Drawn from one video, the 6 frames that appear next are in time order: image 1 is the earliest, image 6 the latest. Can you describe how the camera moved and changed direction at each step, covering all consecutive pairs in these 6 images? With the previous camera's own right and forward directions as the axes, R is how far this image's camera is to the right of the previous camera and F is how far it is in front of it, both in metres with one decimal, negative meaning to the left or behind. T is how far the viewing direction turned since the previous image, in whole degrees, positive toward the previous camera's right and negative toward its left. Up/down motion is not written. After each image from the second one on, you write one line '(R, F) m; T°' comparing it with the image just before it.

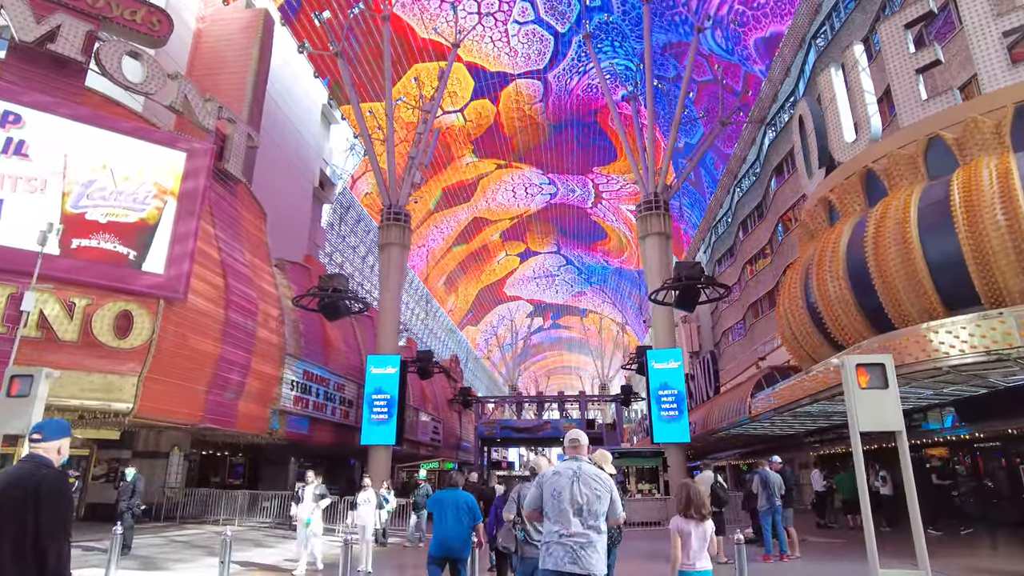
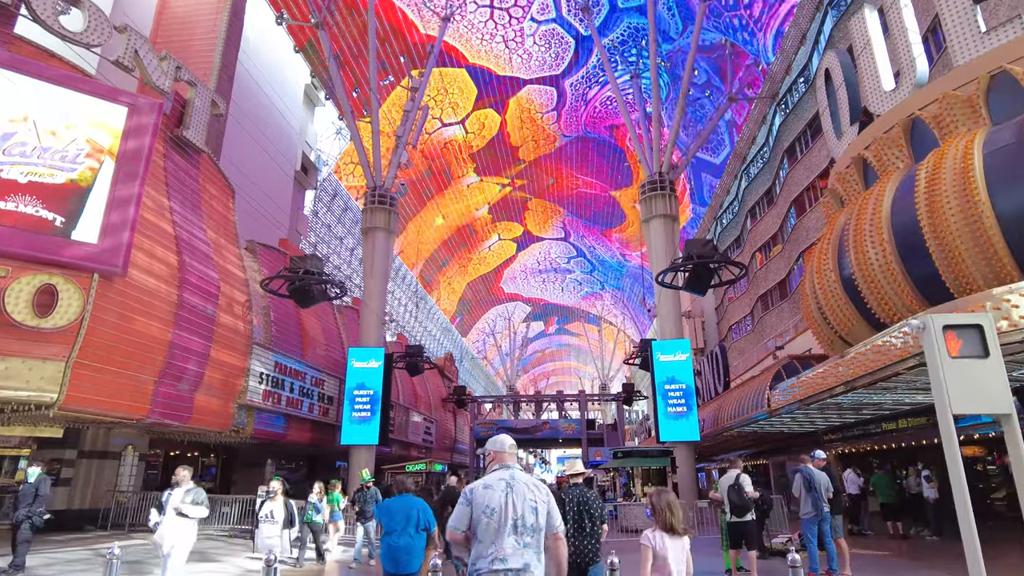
(+0.2, +1.7) m; 0°
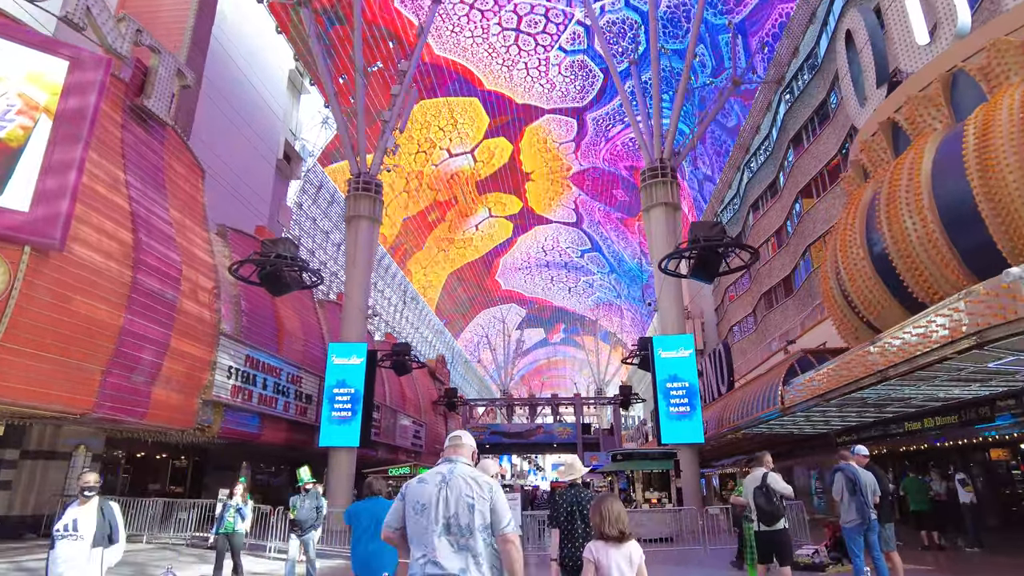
(+0.1, +1.3) m; 0°
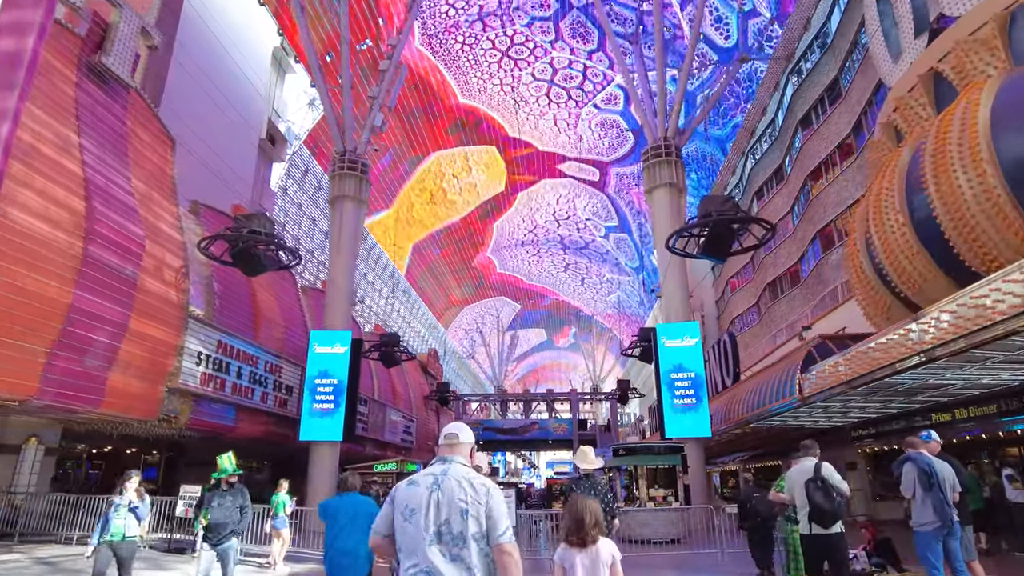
(0.0, +1.2) m; 0°
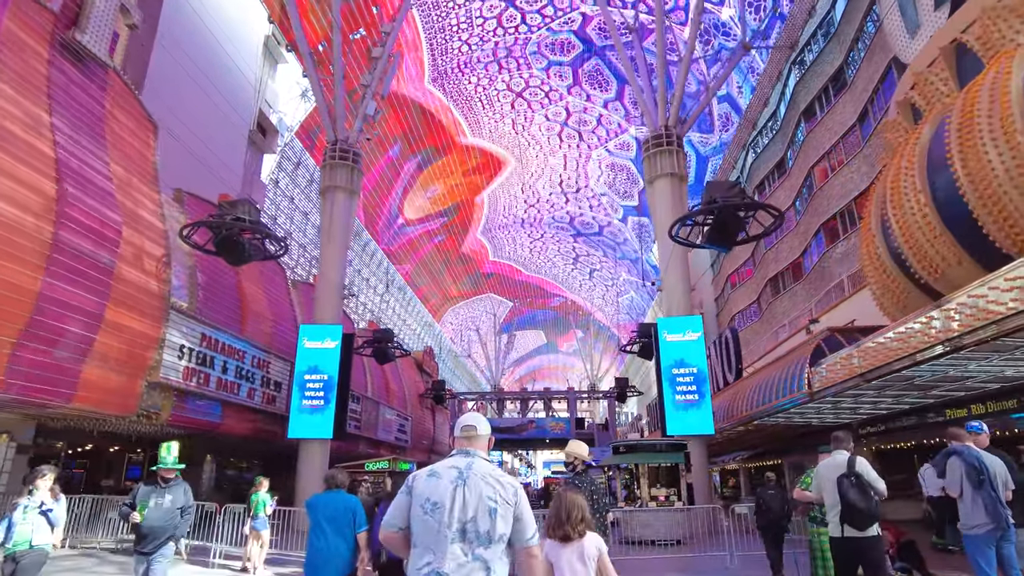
(0.0, +0.6) m; 0°
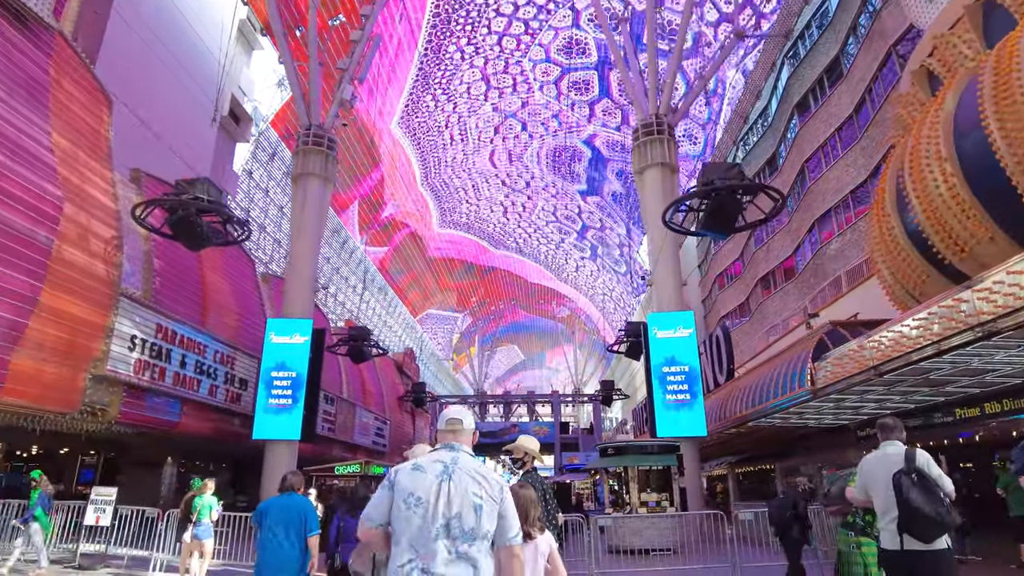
(+0.1, +1.0) m; +1°
